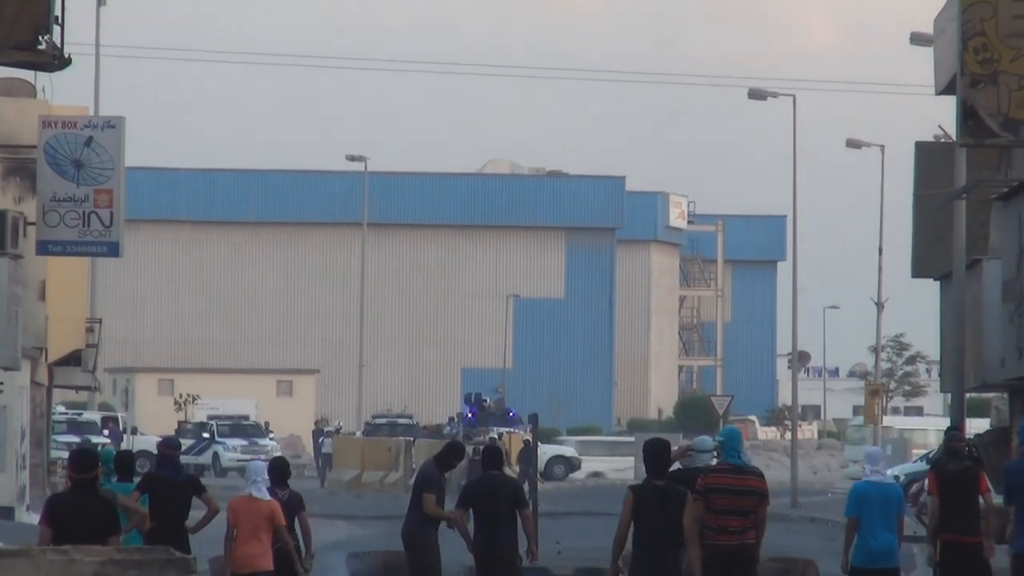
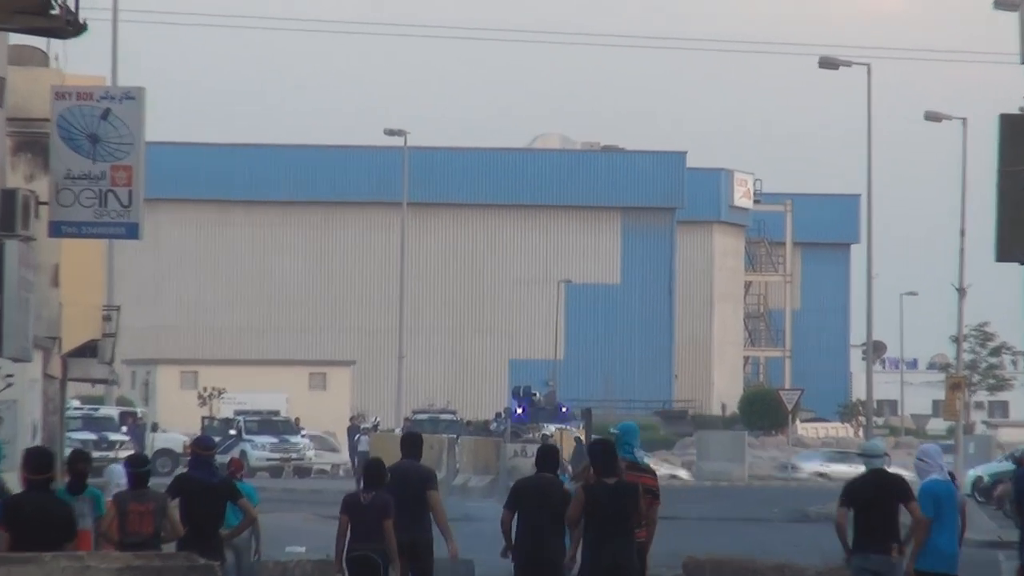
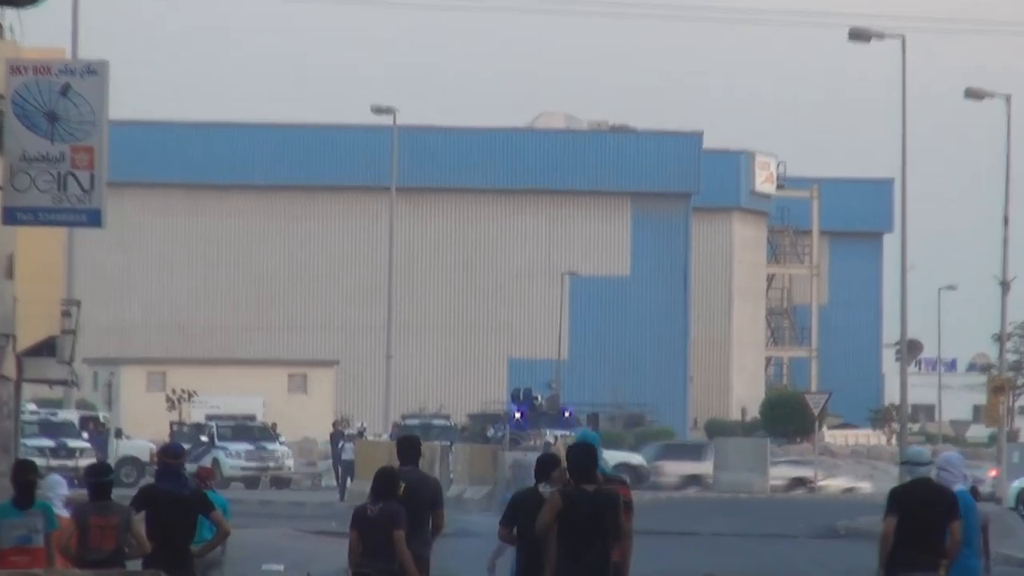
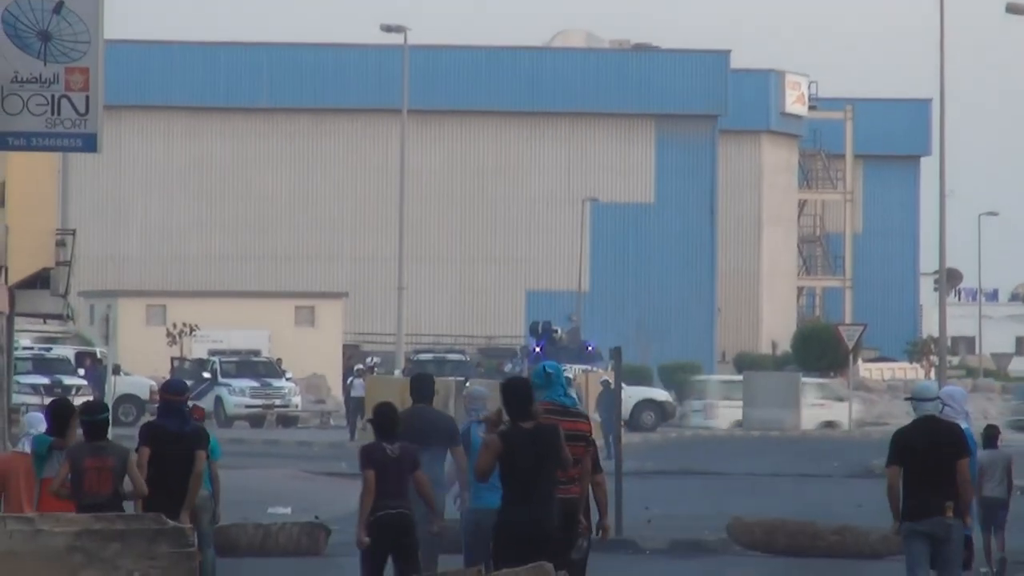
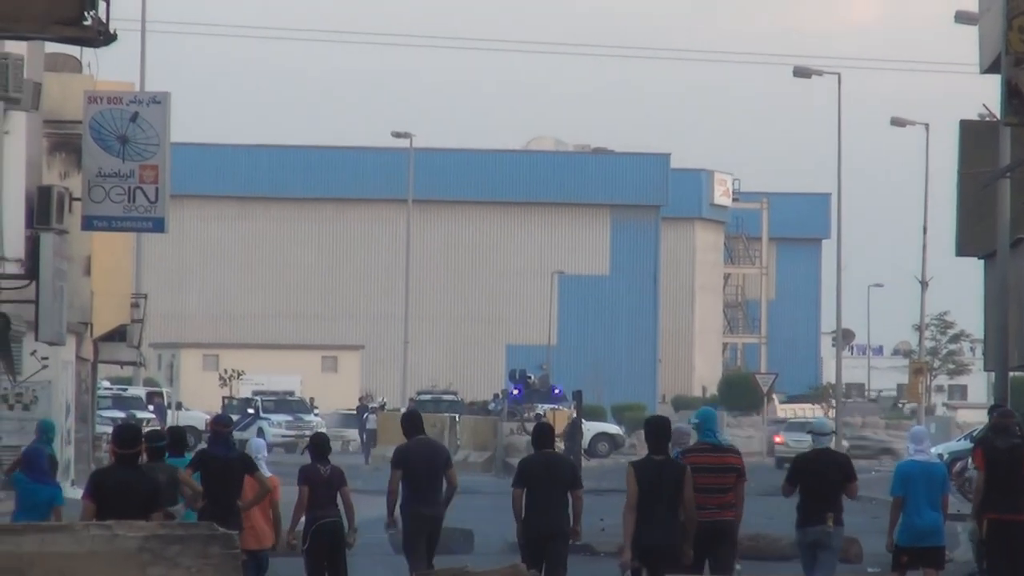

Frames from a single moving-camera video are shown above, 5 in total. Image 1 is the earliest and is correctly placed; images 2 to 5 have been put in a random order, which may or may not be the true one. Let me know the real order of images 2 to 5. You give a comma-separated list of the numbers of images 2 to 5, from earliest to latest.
5, 2, 3, 4
